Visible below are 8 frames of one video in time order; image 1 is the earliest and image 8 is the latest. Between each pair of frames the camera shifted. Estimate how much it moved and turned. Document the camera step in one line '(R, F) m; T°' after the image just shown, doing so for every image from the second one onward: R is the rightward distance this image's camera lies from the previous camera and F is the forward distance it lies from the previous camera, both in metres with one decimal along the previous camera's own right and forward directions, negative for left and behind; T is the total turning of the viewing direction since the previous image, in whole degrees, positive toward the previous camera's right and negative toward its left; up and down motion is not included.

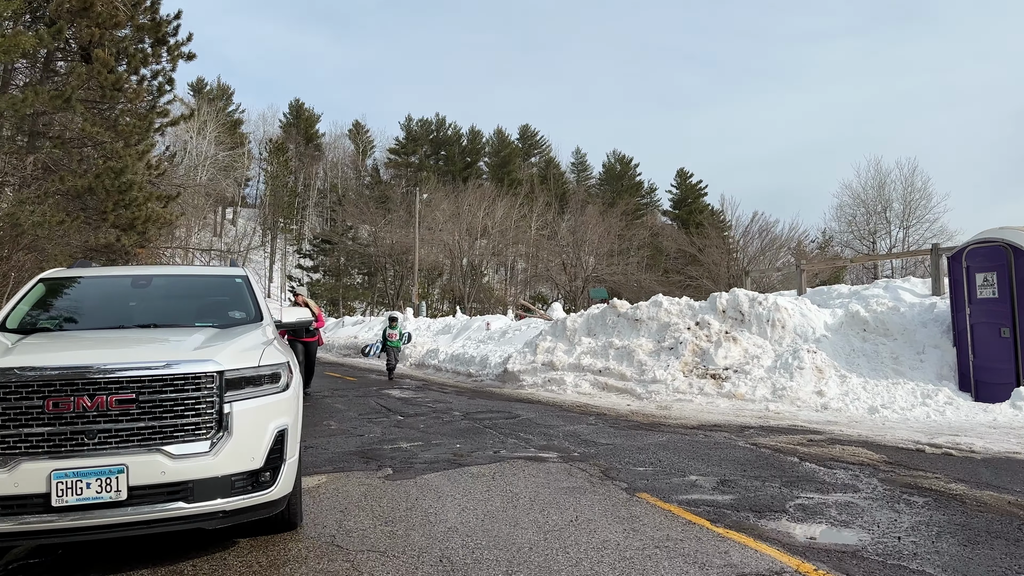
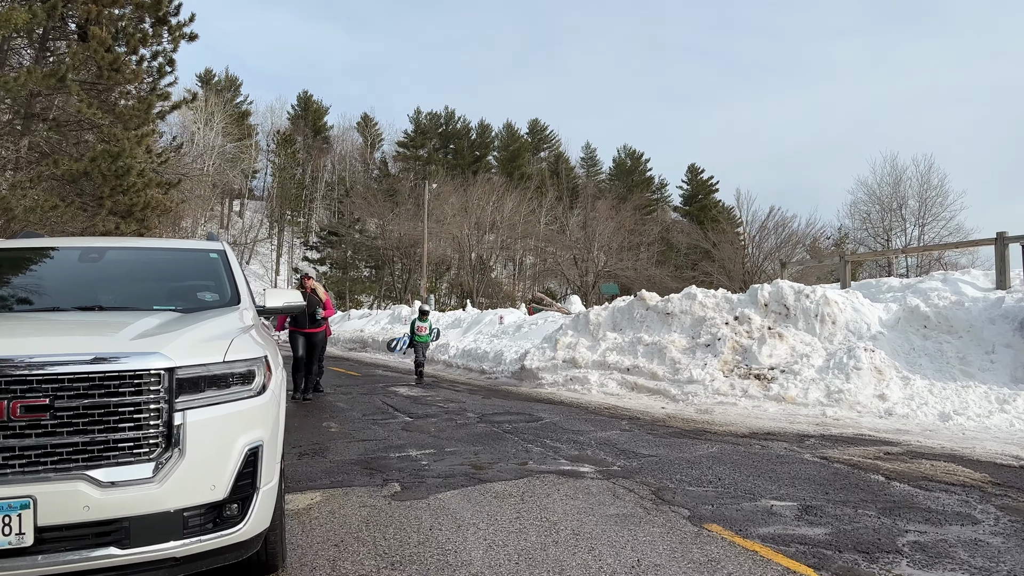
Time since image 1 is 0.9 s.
(-0.2, +1.0) m; -1°
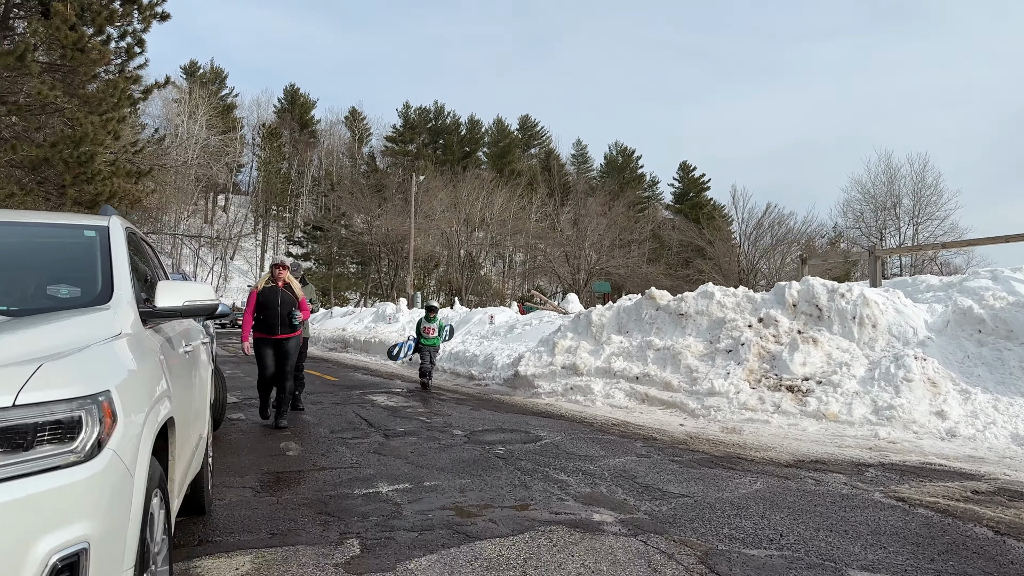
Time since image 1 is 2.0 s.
(-0.1, +1.3) m; +1°
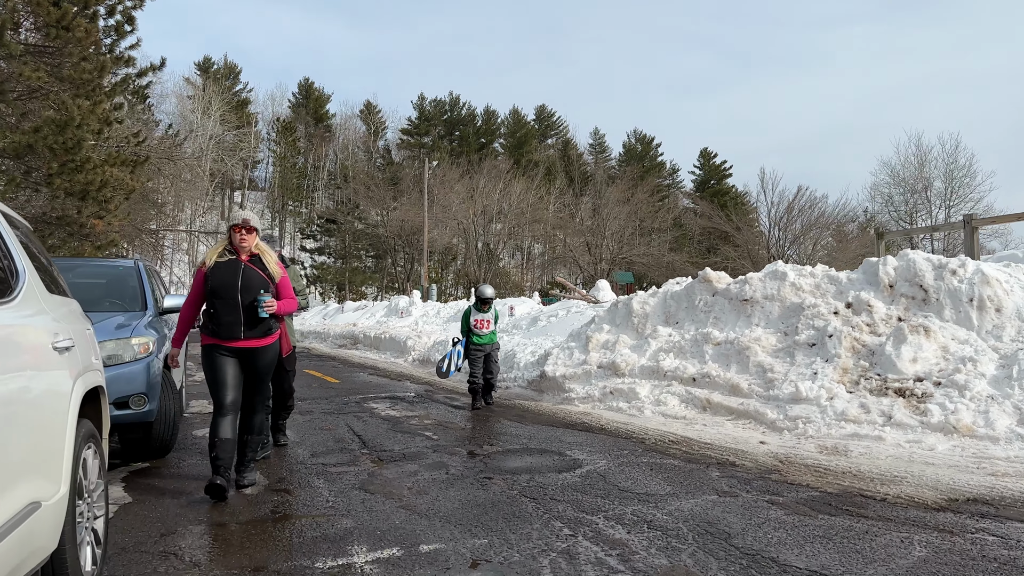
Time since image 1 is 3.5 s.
(-0.1, +1.8) m; -1°
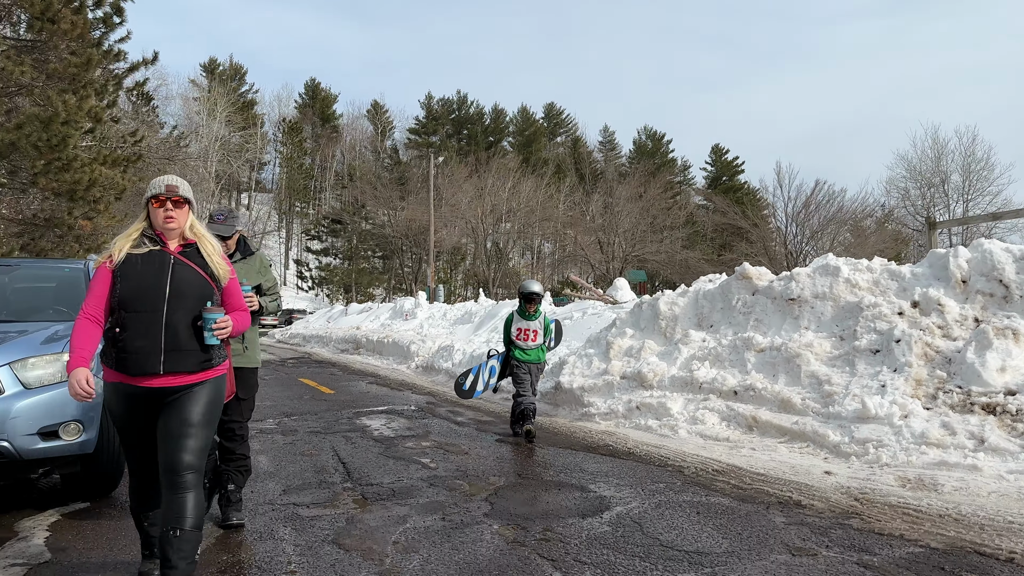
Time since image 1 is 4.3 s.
(0.0, +1.0) m; -1°
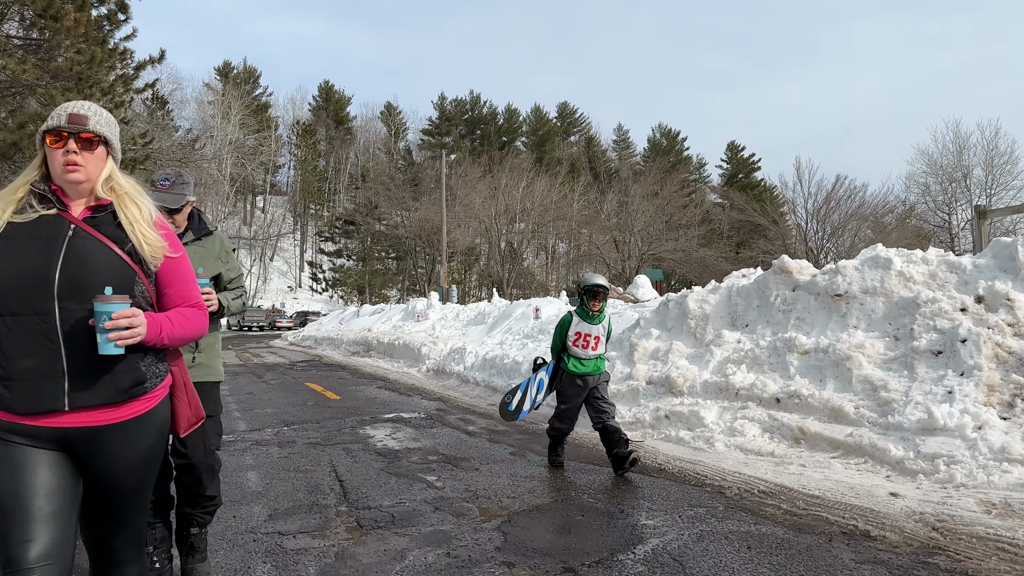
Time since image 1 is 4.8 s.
(0.0, +0.6) m; -1°
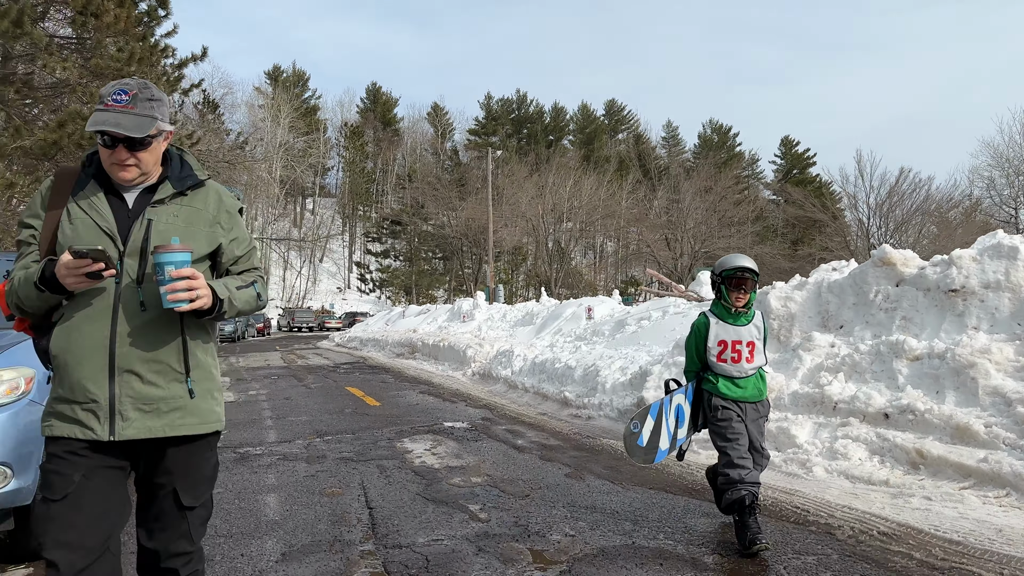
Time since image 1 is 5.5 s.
(-0.1, +0.8) m; -4°
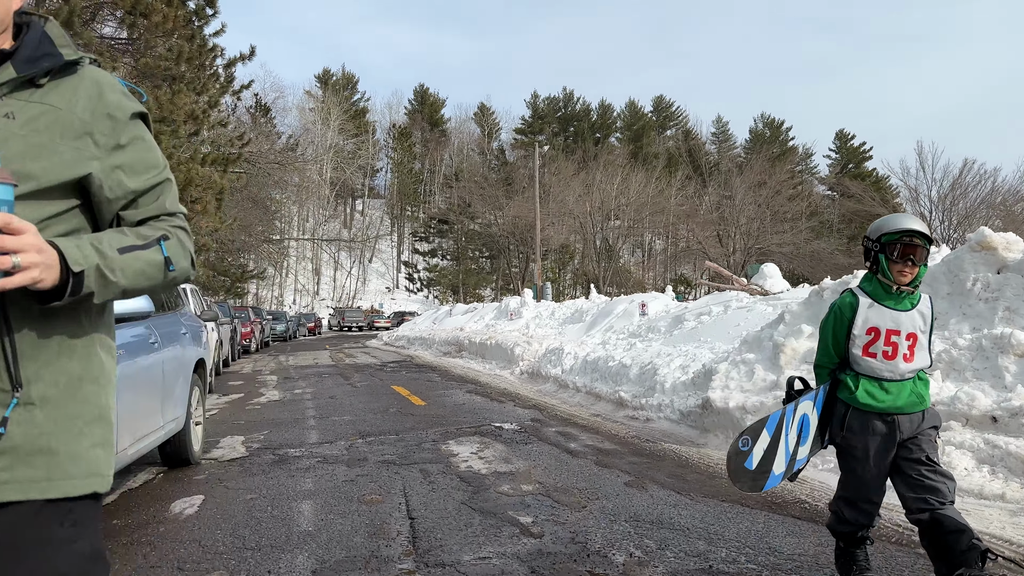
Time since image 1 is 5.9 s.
(0.0, +0.4) m; -4°
